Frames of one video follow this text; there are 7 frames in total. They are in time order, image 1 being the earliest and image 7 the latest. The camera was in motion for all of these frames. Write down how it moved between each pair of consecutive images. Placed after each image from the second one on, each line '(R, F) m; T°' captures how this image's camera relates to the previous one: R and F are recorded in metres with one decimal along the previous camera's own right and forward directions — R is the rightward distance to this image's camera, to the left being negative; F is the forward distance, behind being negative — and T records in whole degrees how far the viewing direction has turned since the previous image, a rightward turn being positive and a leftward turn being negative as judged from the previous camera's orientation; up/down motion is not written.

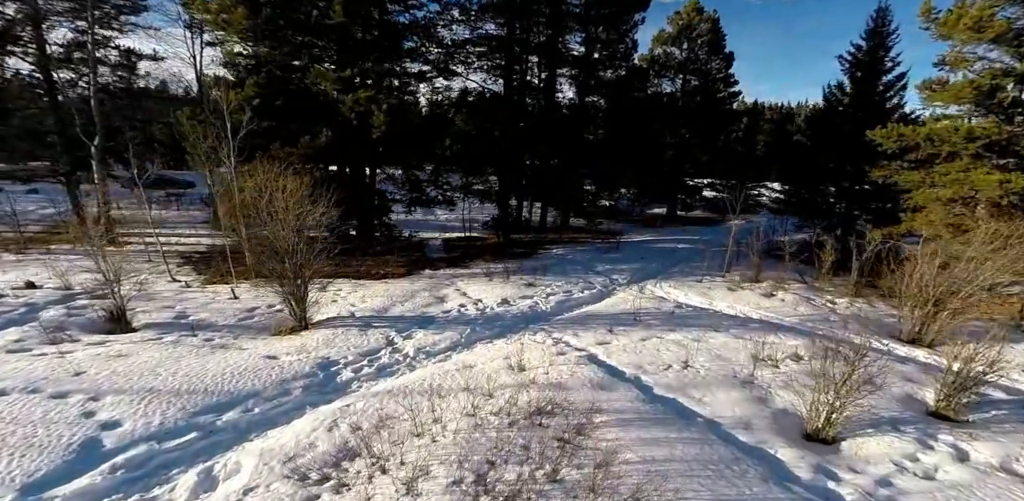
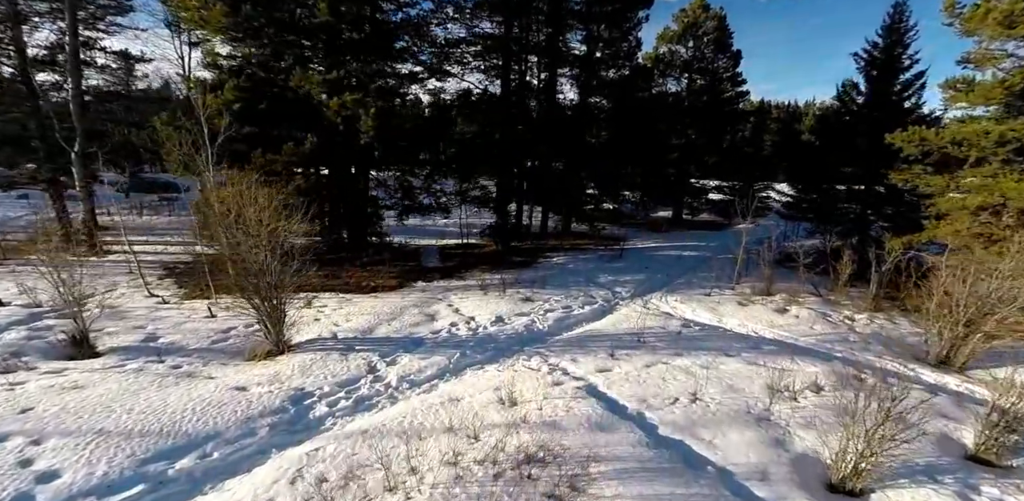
(+0.2, +0.7) m; 0°
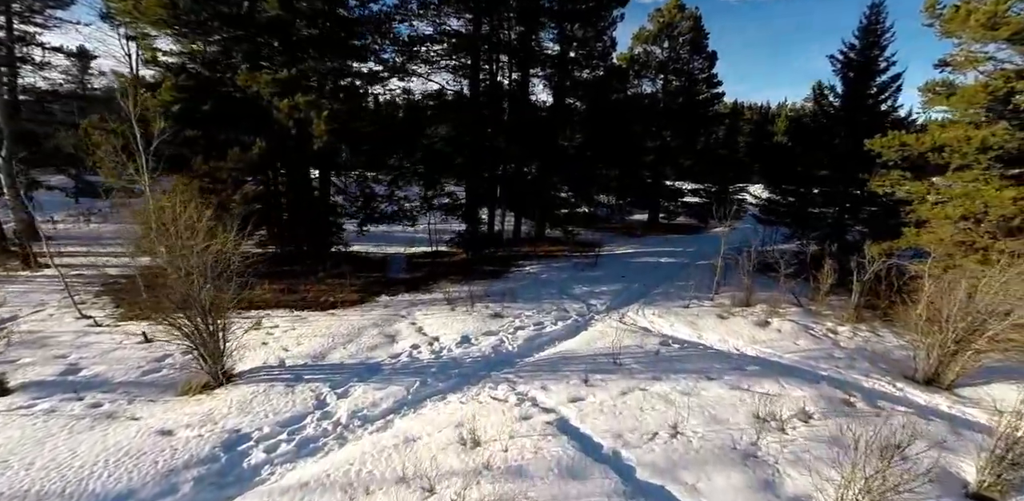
(+0.2, +0.7) m; +3°
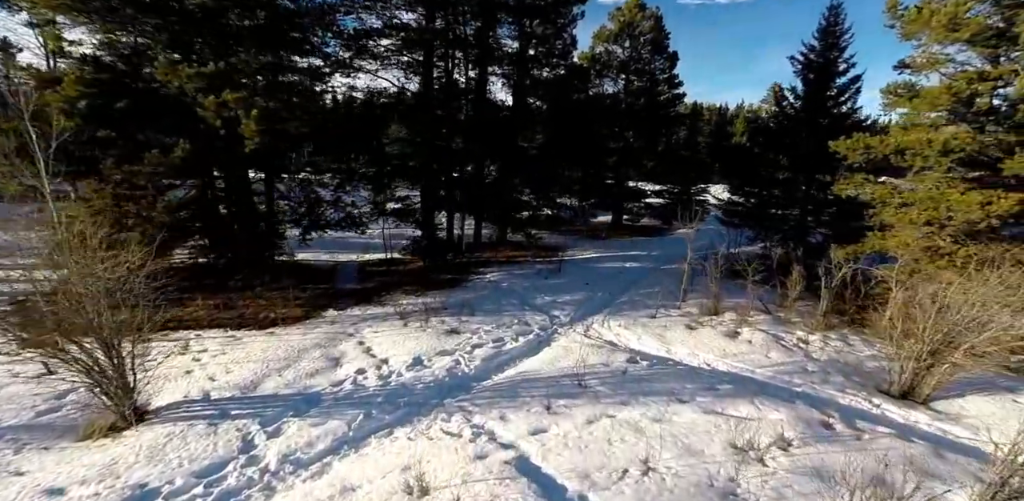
(+0.2, +0.7) m; +4°
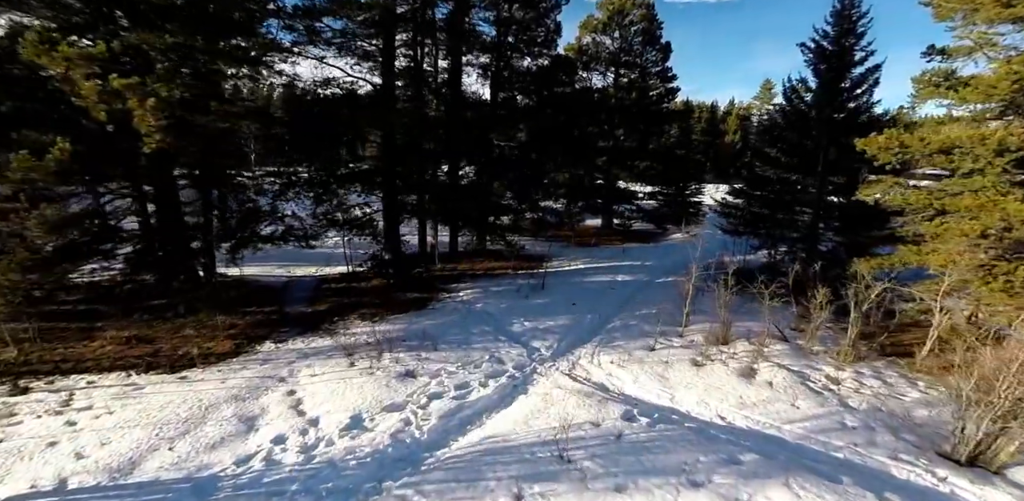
(+0.4, +1.7) m; +1°
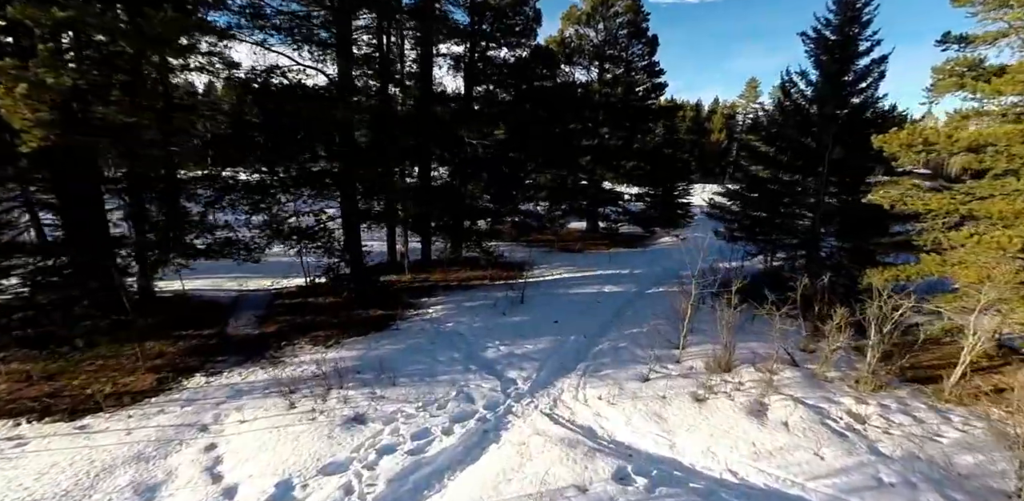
(+0.2, +1.2) m; +2°
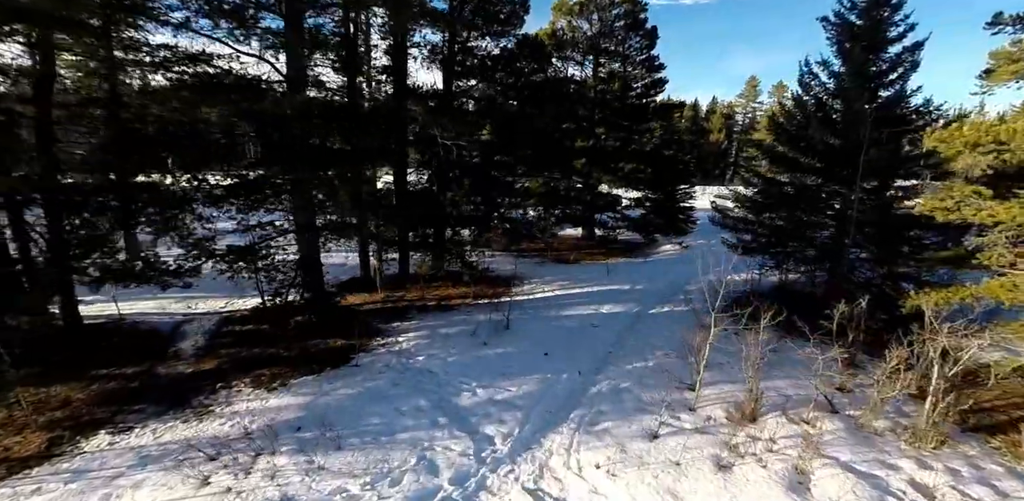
(+0.3, +1.4) m; 0°
